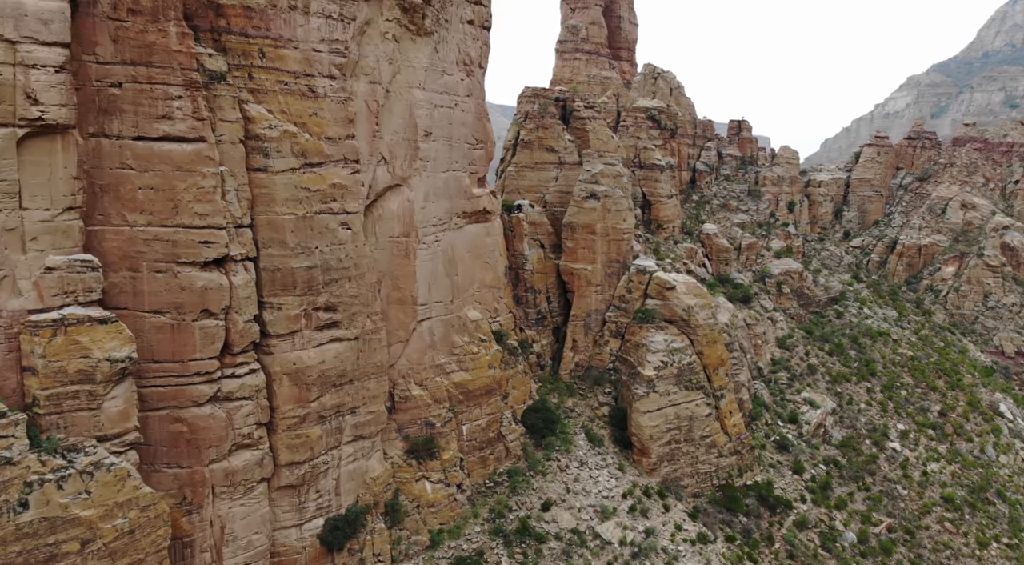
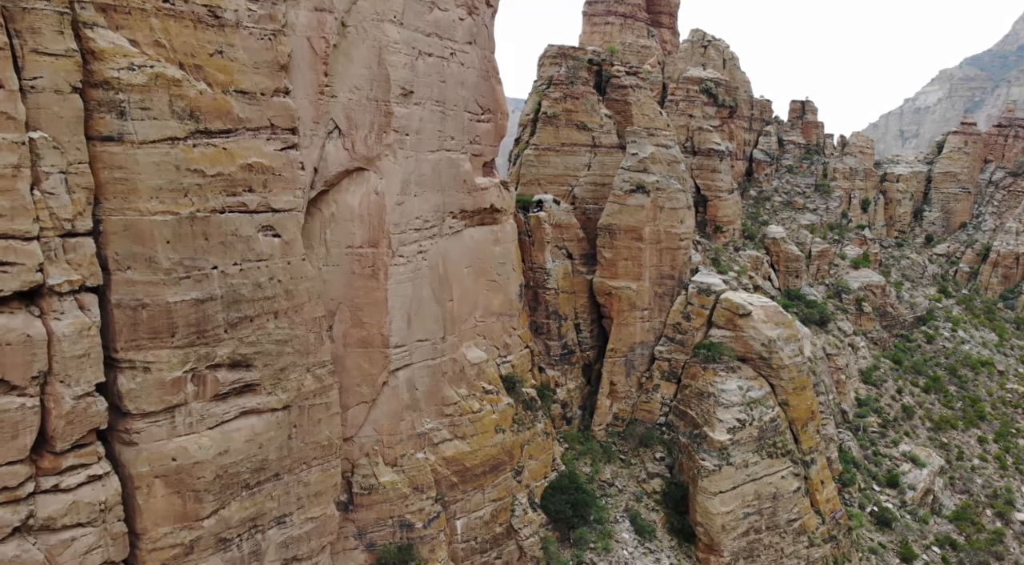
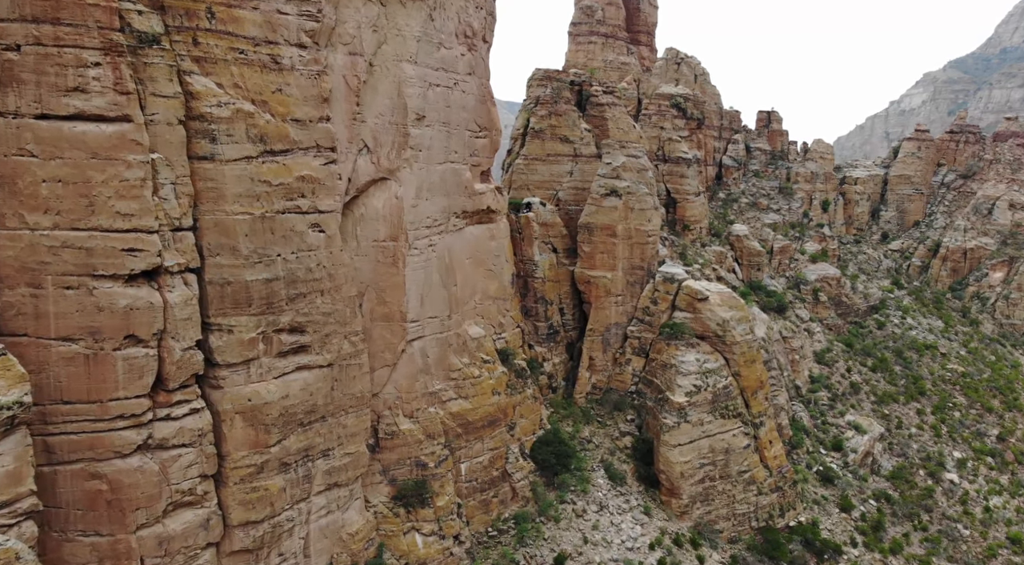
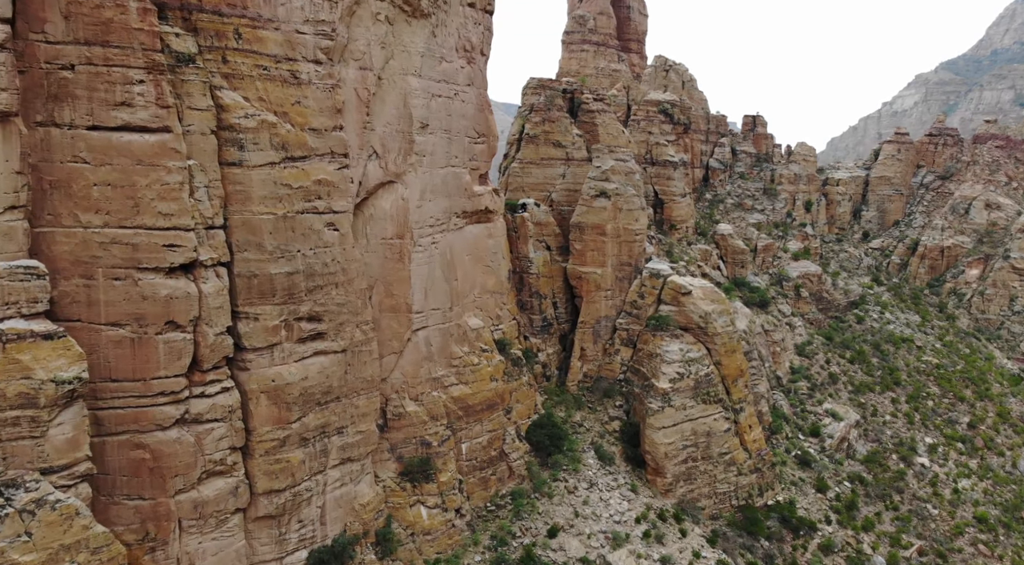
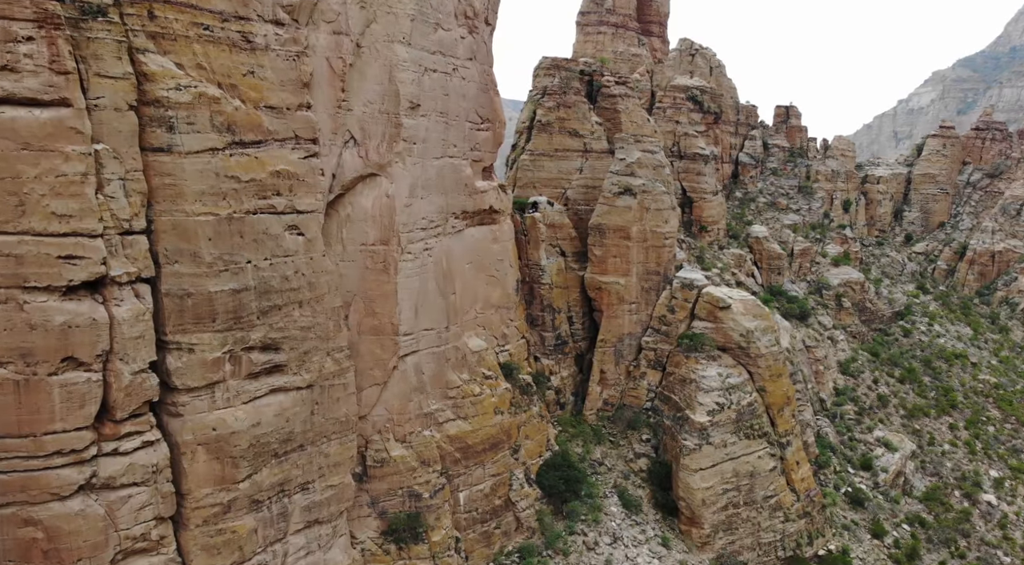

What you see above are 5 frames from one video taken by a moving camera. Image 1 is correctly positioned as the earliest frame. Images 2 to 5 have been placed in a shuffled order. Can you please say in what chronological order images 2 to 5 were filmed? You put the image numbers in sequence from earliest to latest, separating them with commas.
4, 3, 5, 2
